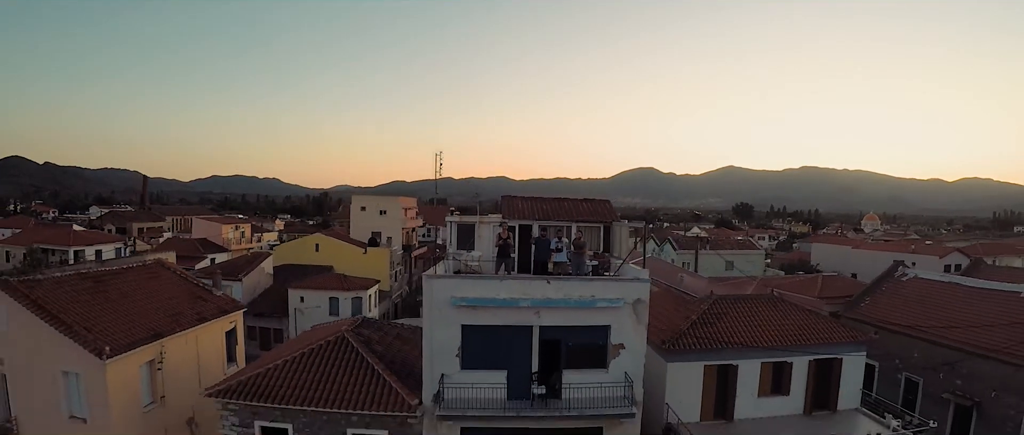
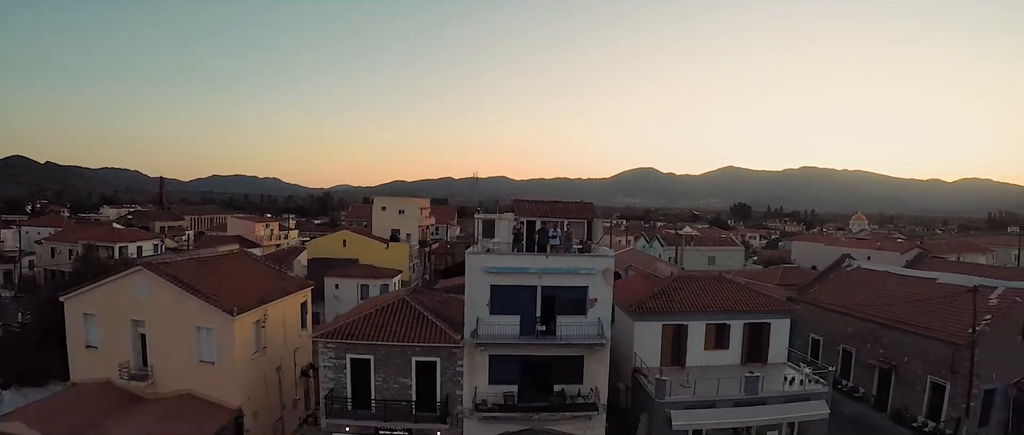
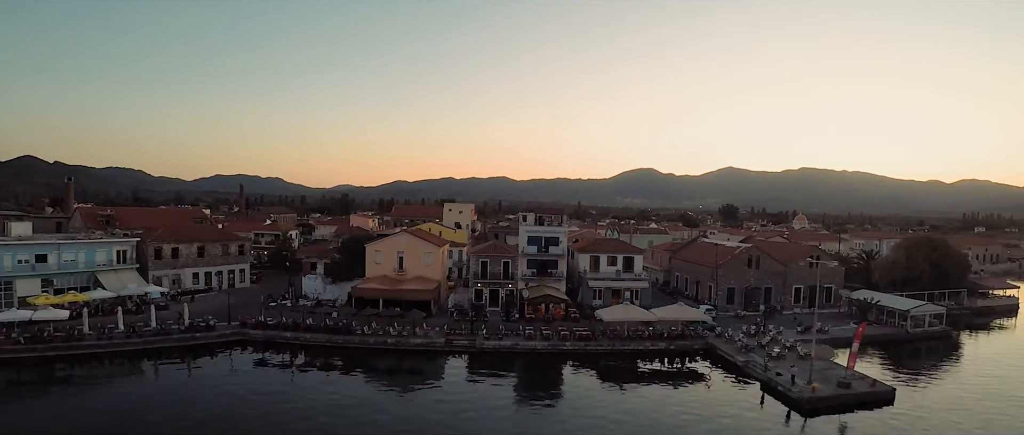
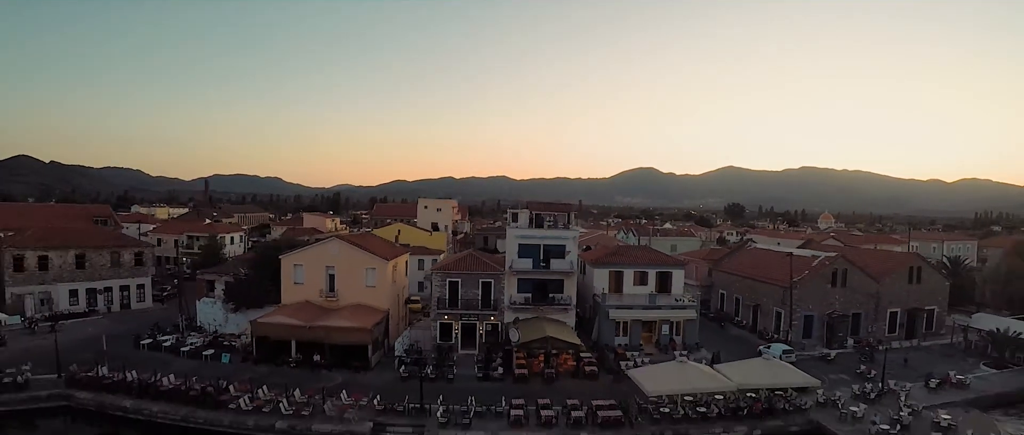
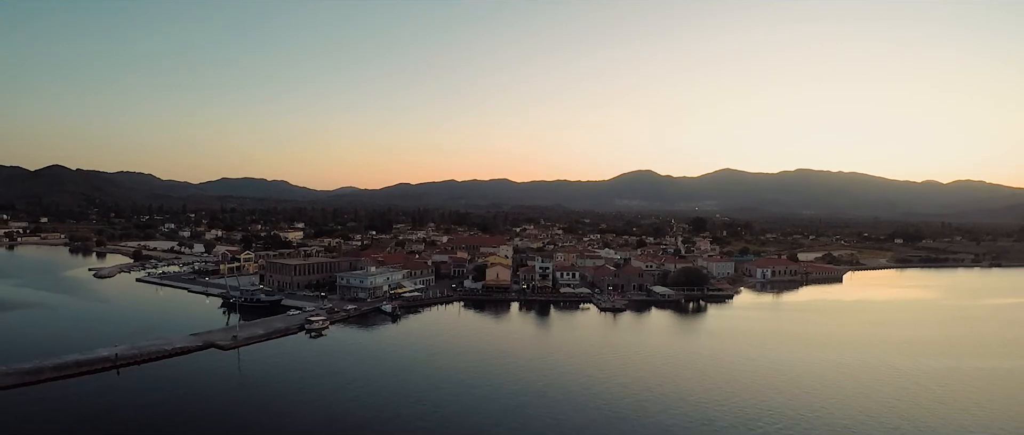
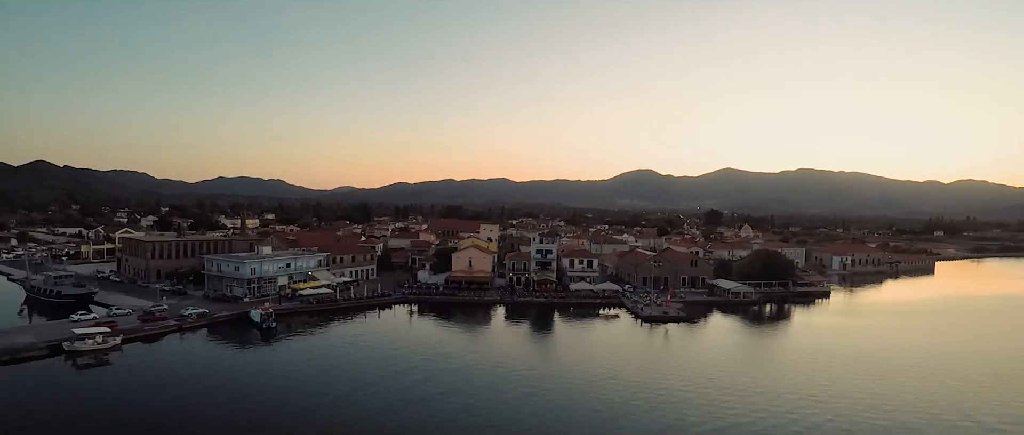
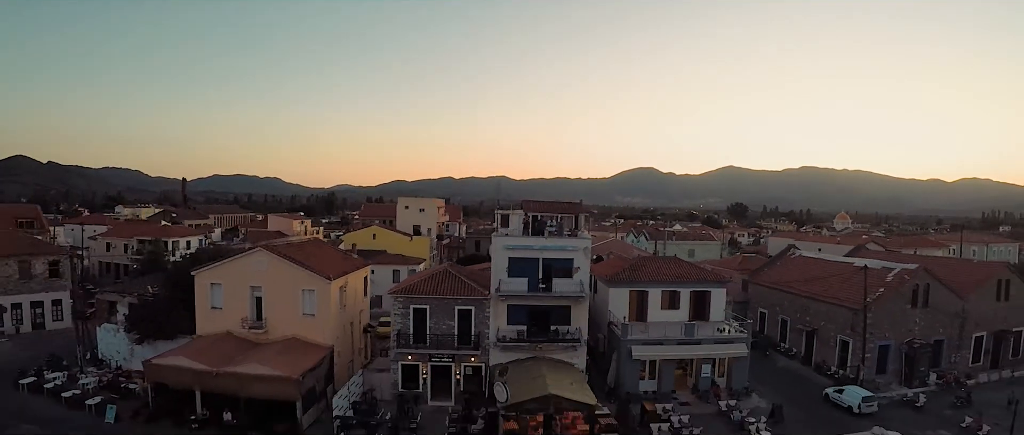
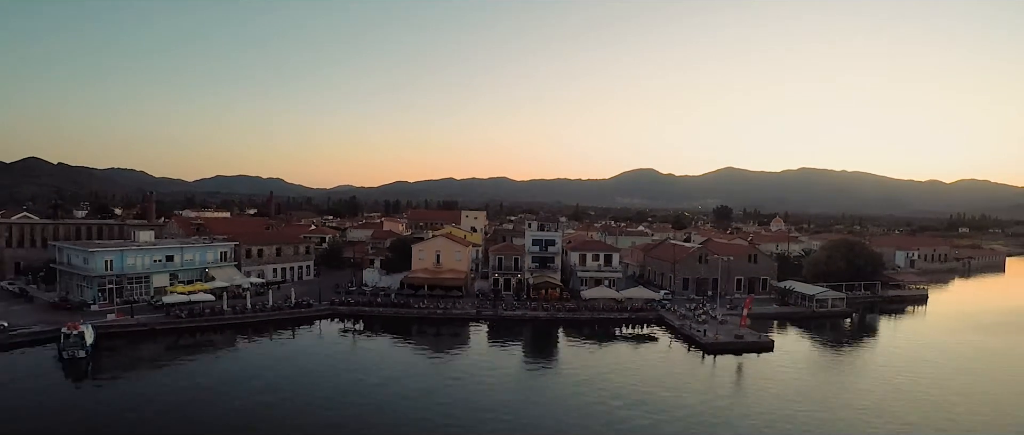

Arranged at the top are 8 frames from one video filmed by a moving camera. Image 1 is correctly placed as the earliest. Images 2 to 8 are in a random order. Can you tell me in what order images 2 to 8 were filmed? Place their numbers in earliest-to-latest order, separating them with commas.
2, 7, 4, 3, 8, 6, 5
